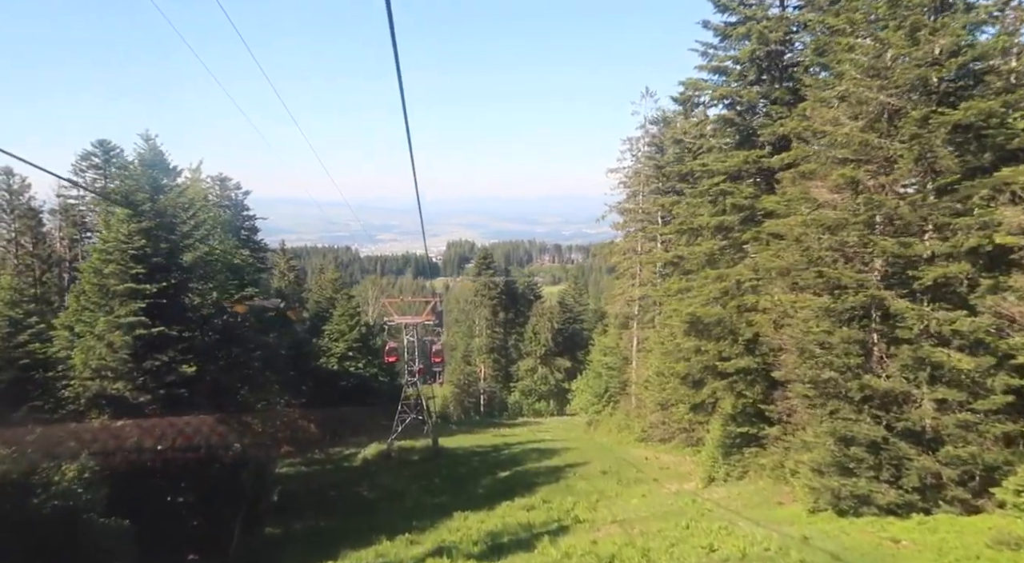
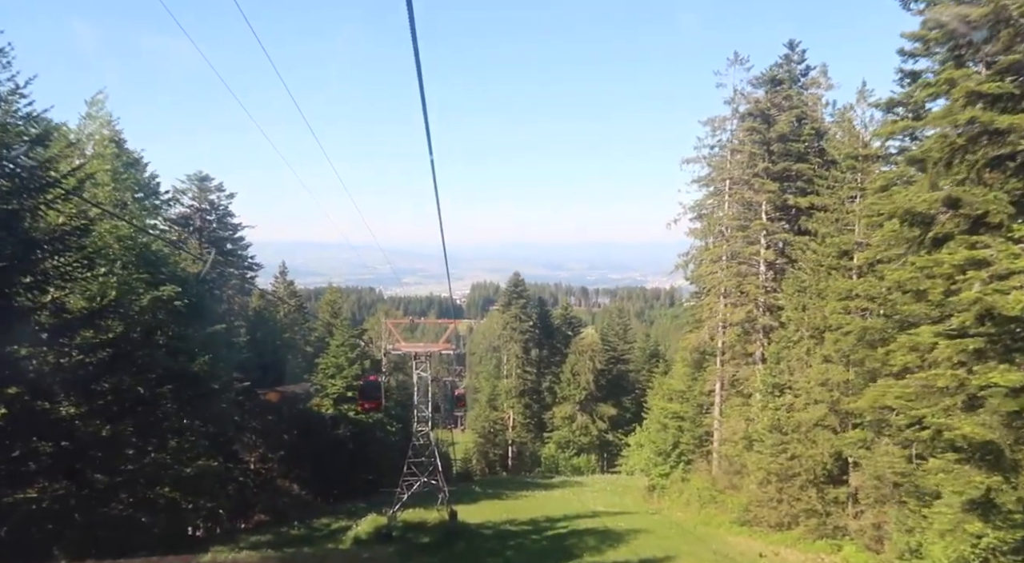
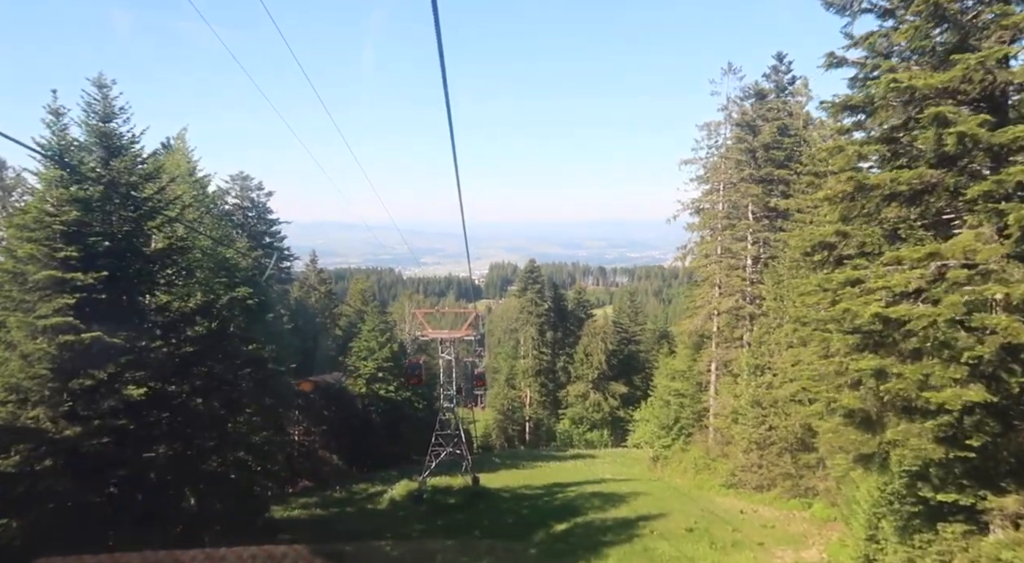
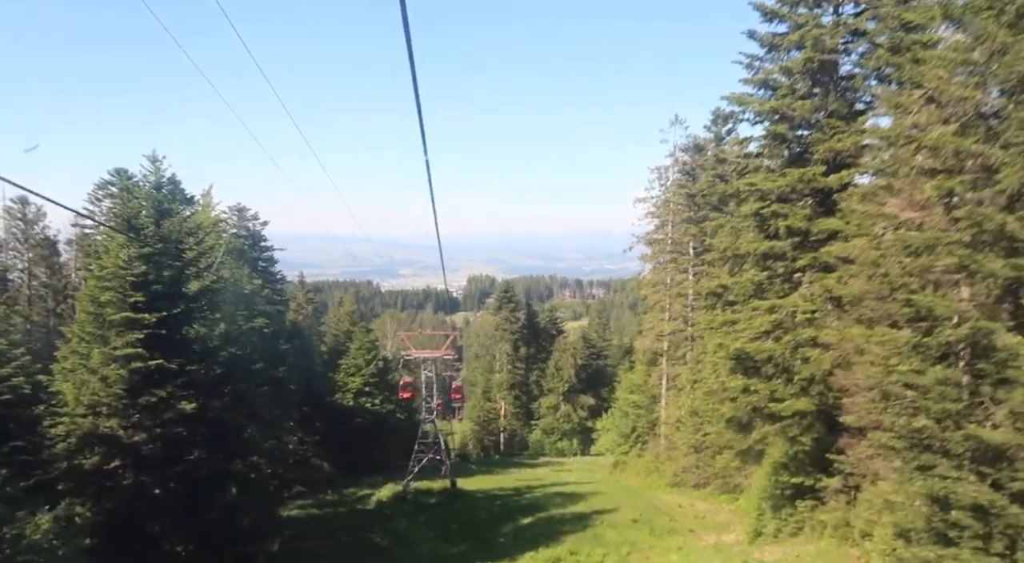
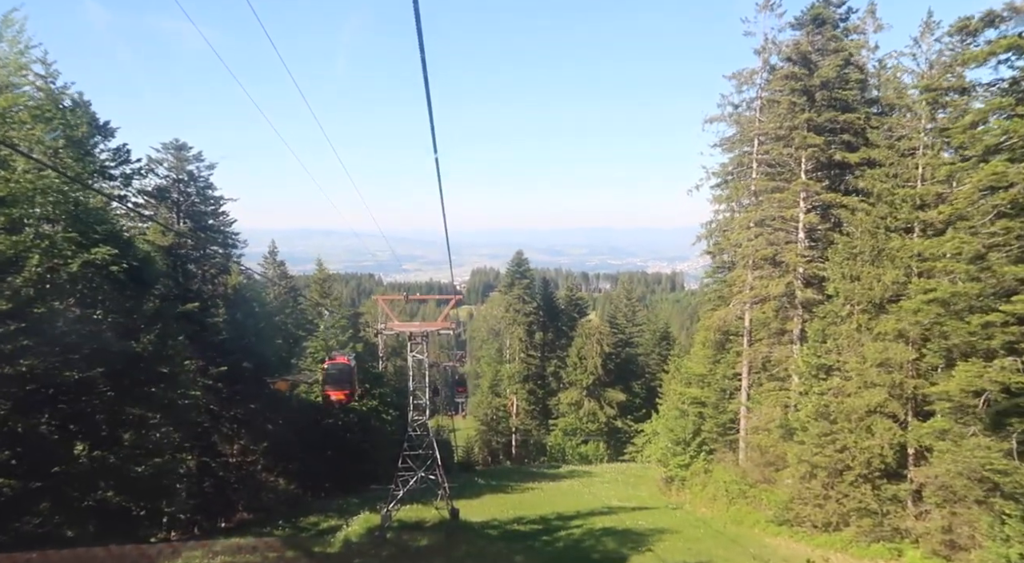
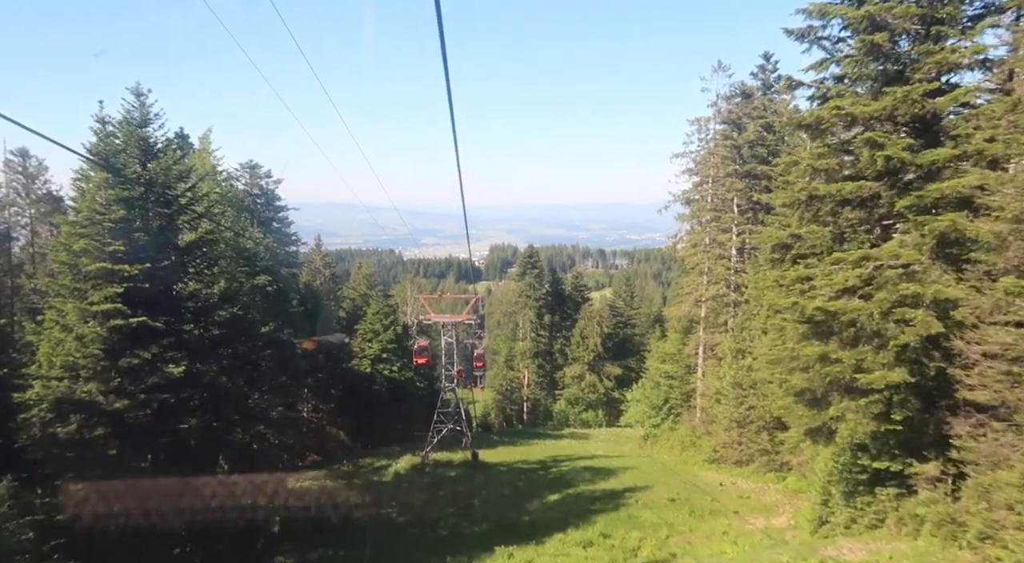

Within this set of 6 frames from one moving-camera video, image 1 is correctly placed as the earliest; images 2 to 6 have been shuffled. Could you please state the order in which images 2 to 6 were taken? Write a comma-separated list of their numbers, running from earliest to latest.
4, 6, 3, 2, 5
